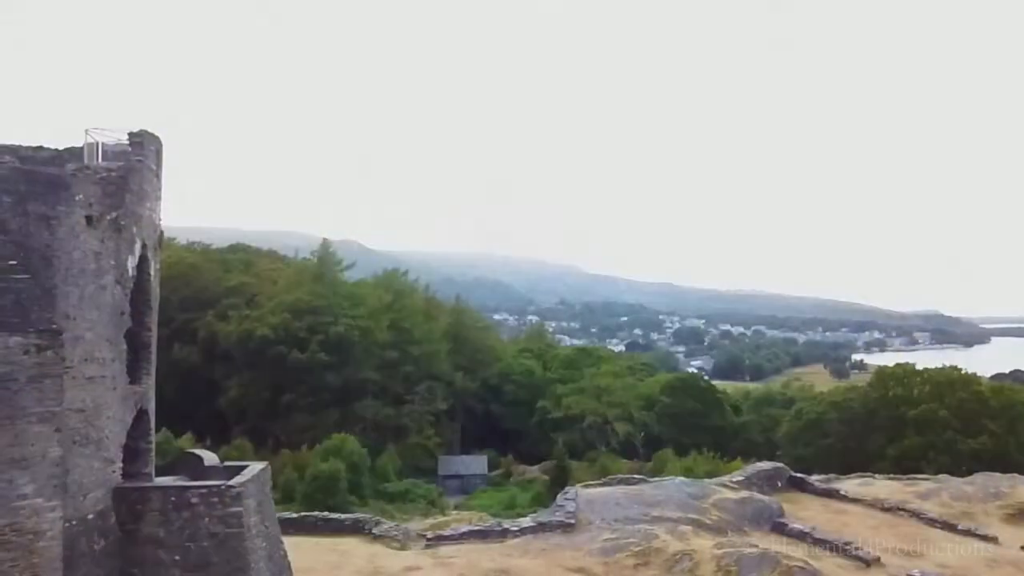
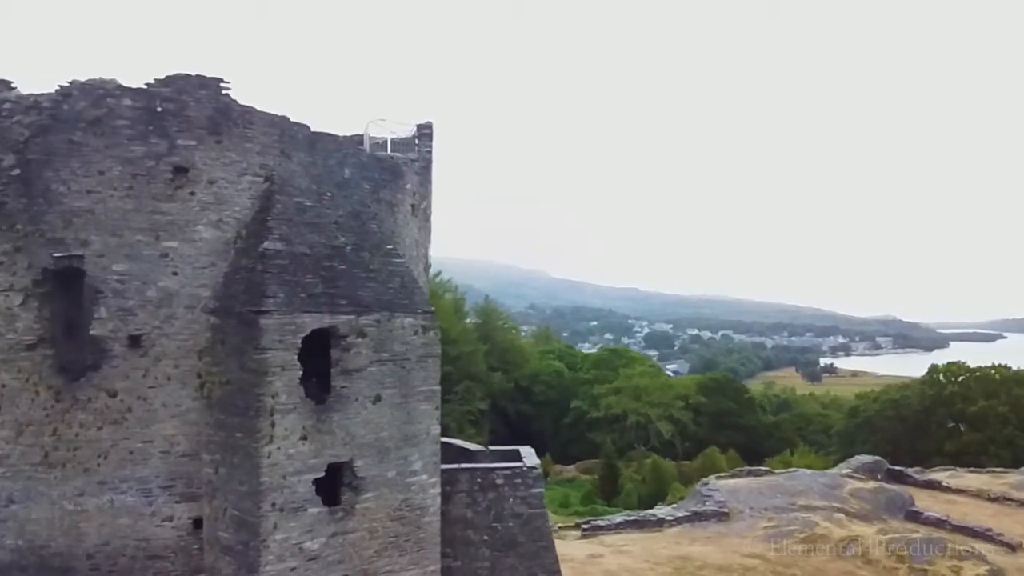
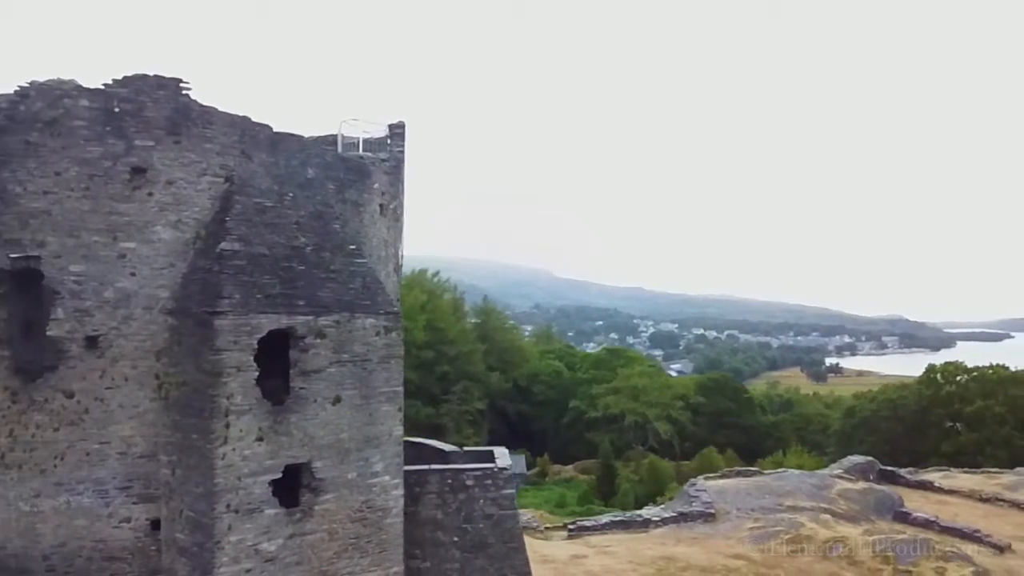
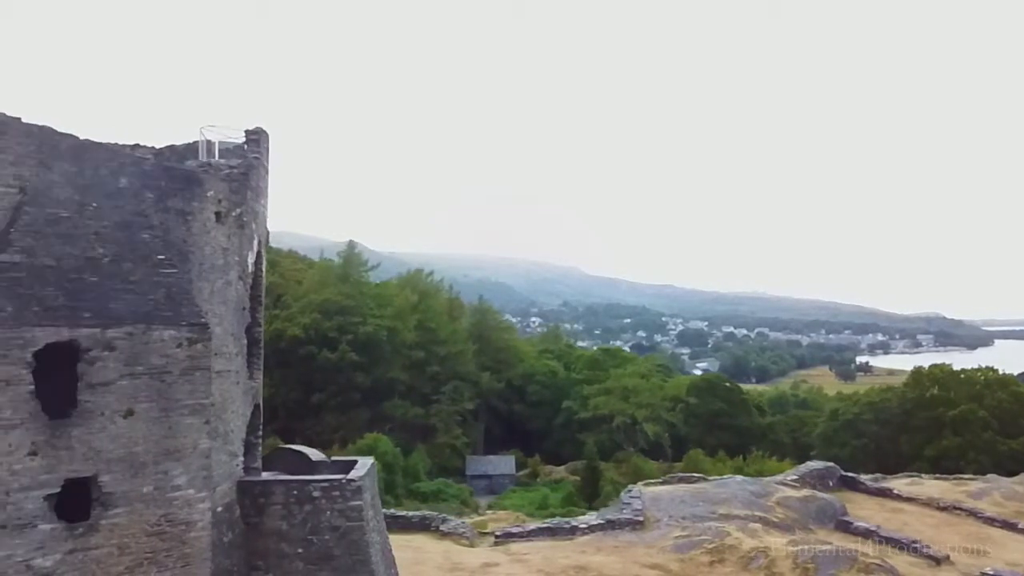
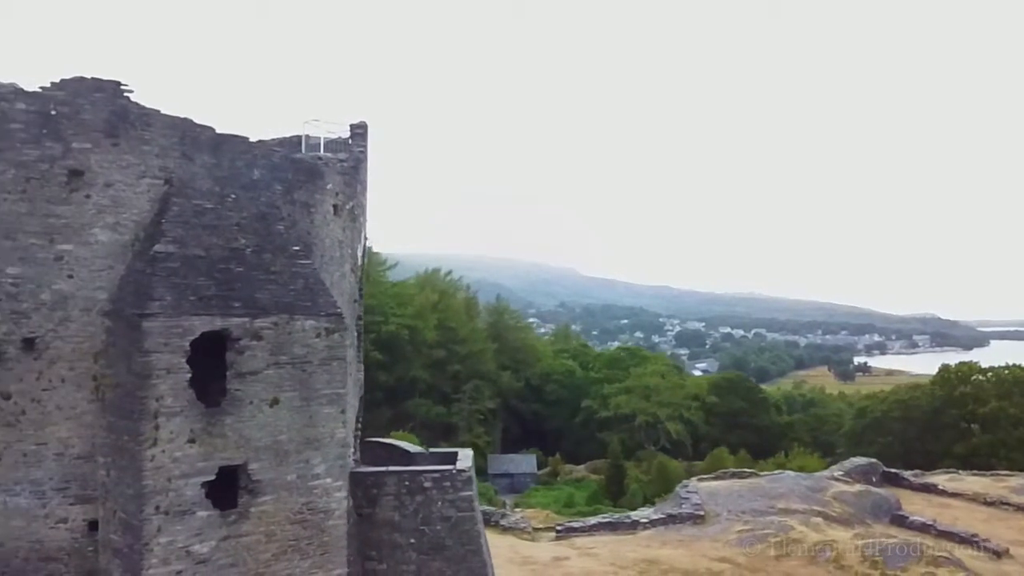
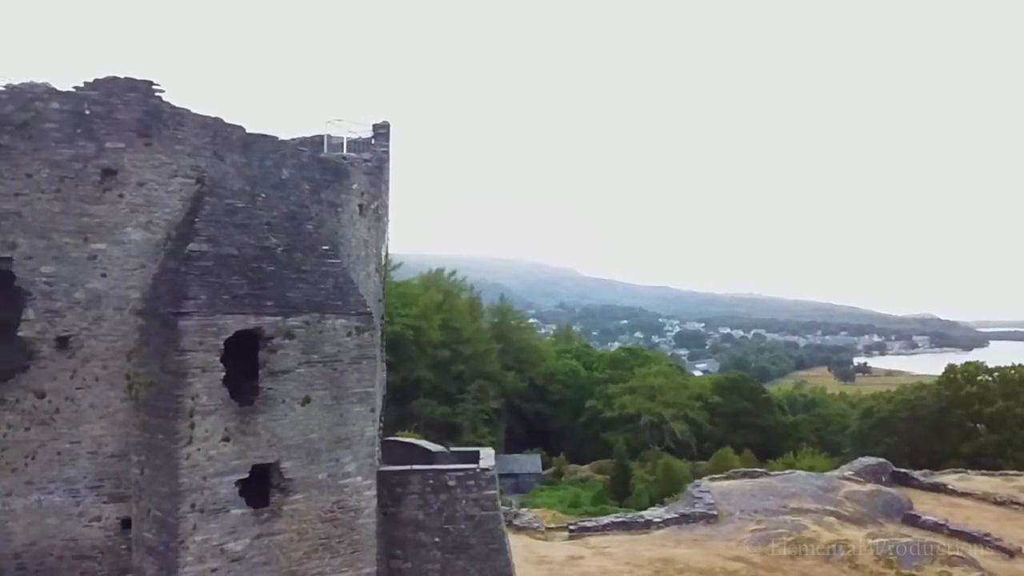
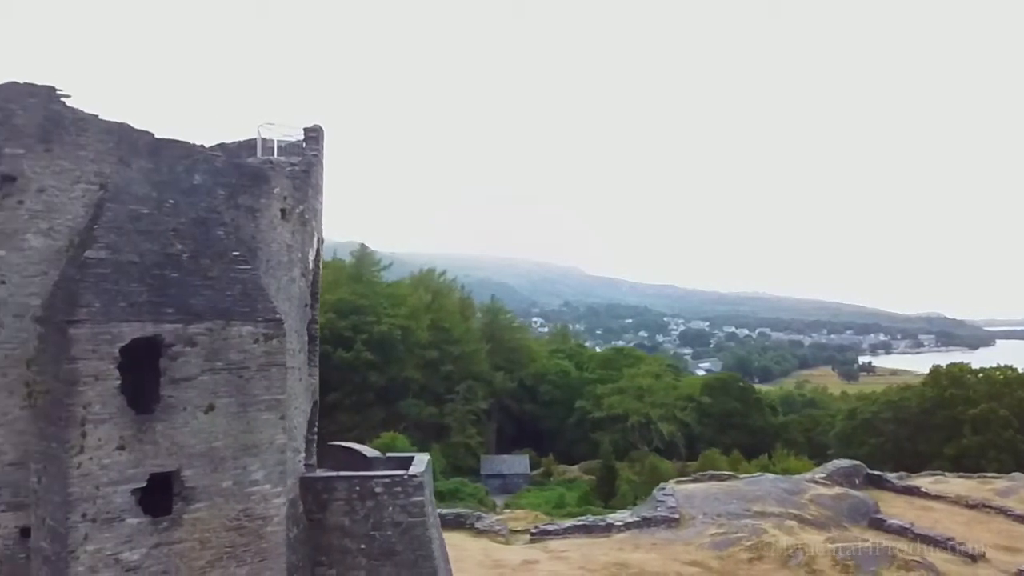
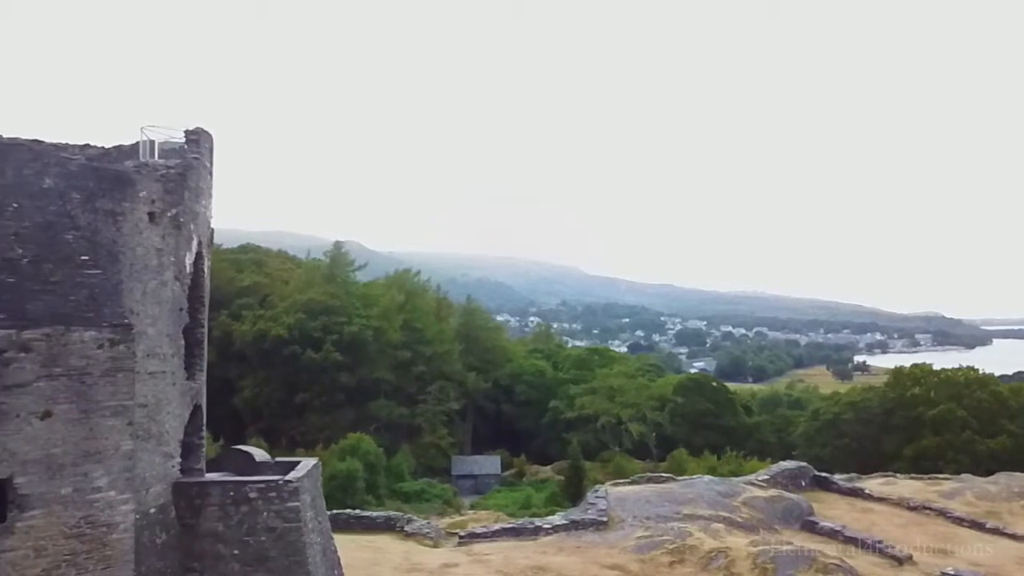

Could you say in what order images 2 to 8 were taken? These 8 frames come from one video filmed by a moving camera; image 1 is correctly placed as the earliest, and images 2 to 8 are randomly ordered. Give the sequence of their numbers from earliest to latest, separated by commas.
8, 4, 7, 5, 6, 3, 2
